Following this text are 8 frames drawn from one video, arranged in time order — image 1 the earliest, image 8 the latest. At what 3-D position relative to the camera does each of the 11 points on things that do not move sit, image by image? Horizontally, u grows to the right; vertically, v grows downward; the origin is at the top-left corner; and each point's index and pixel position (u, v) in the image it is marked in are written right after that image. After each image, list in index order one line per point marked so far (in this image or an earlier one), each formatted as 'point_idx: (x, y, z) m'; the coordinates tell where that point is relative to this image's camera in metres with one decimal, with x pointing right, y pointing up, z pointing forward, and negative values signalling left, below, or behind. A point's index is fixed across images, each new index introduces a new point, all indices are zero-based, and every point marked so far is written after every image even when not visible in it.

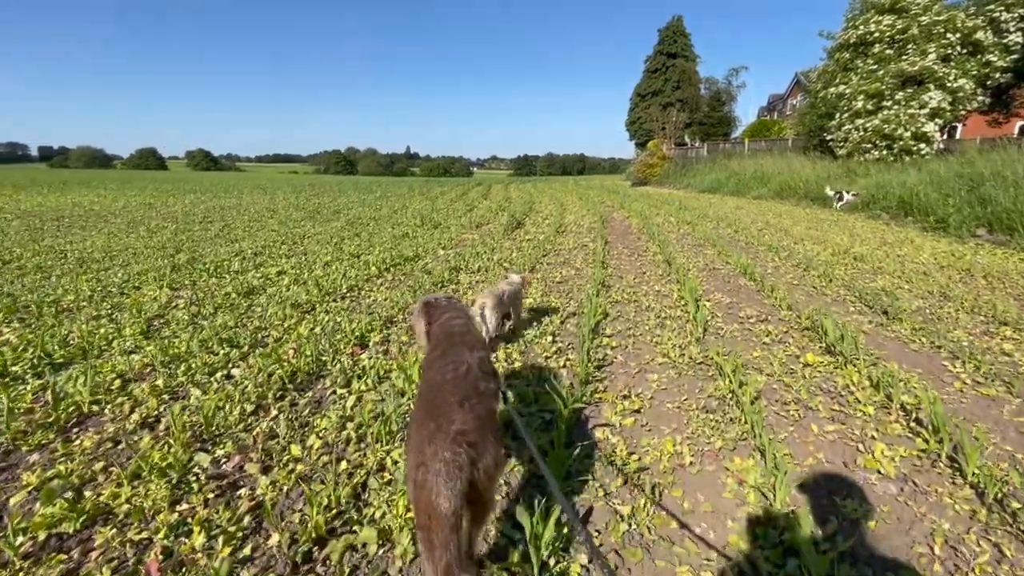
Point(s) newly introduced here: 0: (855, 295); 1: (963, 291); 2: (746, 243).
0: (+4.2, -0.1, +6.0) m
1: (+5.6, 0.0, +6.0) m
2: (+4.7, +0.9, +9.6) m
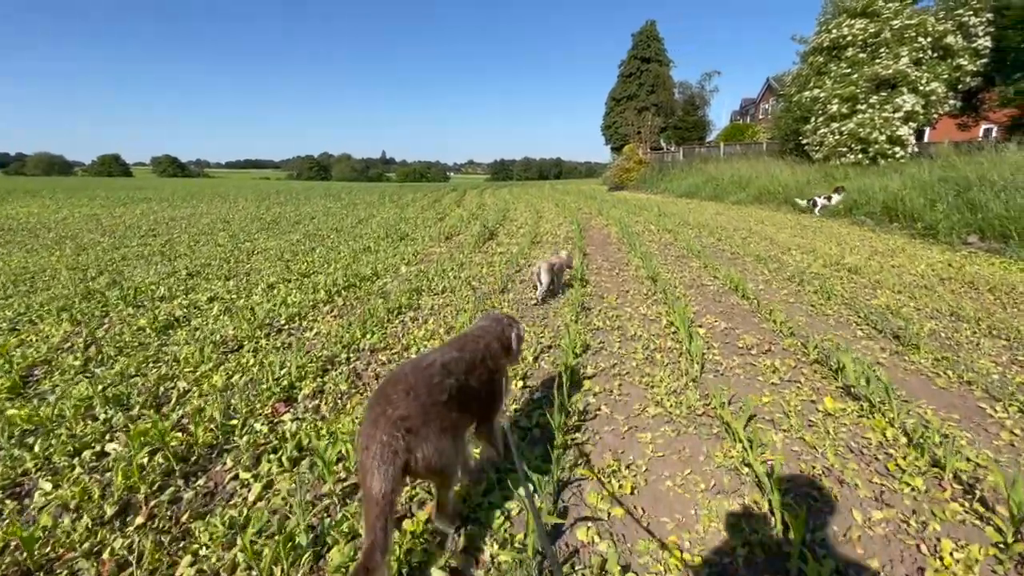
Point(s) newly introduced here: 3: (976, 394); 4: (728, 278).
0: (+3.9, -0.3, +5.4) m
1: (+5.2, -0.2, +5.4) m
2: (+4.1, +0.6, +9.1) m
3: (+3.5, -0.8, +3.7) m
4: (+3.0, +0.1, +6.8) m
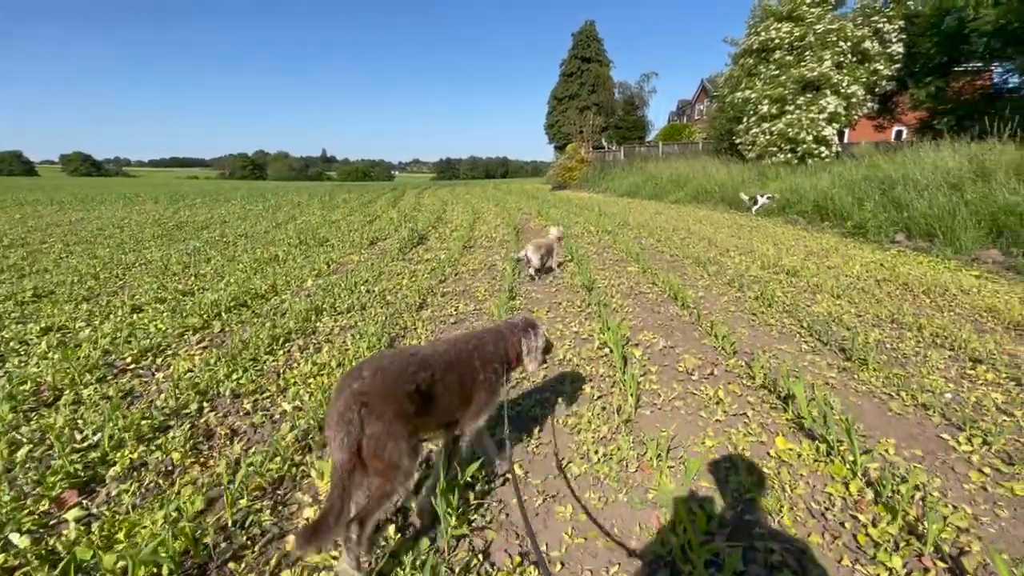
0: (+3.0, -0.4, +5.0) m
1: (+4.3, -0.3, +5.2) m
2: (+2.9, +0.6, +8.7) m
3: (+2.9, -0.9, +3.3) m
4: (+2.0, 0.0, +6.3) m
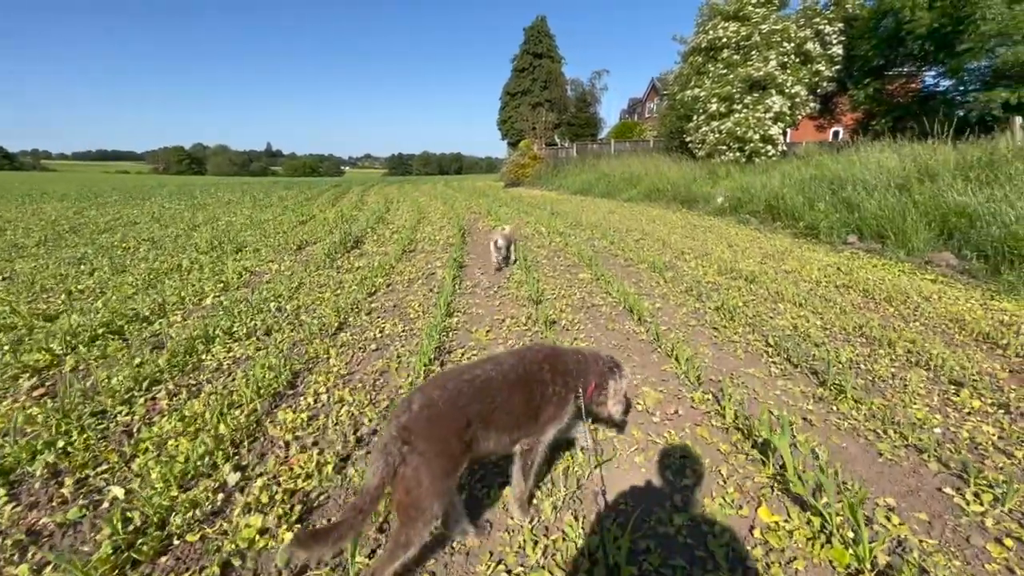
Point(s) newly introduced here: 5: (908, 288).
0: (+2.4, -0.5, +4.5) m
1: (+3.7, -0.4, +4.8) m
2: (+1.9, +0.5, +8.2) m
3: (+2.4, -1.0, +2.8) m
4: (+1.3, -0.1, +5.8) m
5: (+4.9, 0.0, +6.0) m
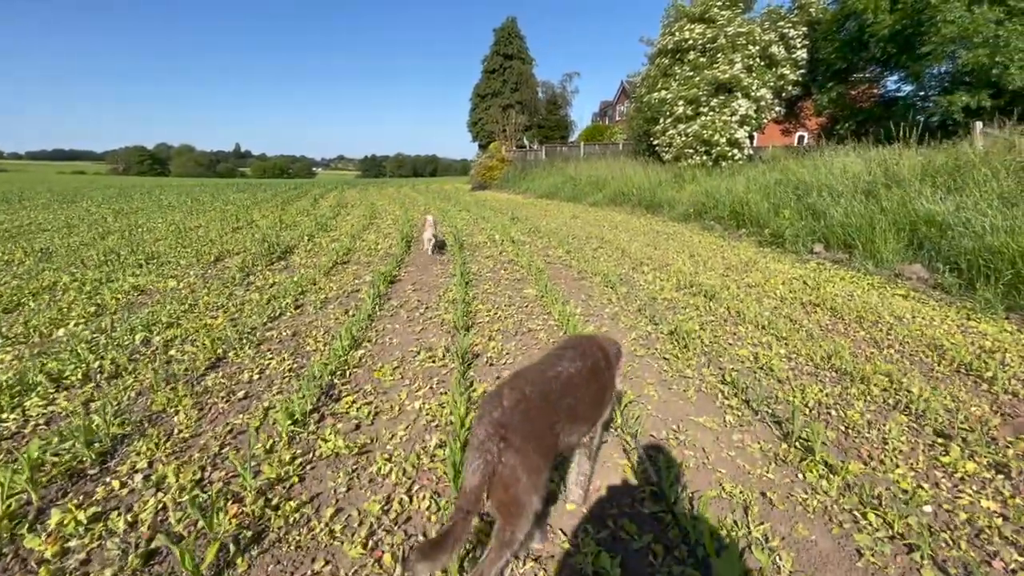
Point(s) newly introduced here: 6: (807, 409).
0: (+1.7, -0.7, +3.9) m
1: (+3.0, -0.6, +4.2) m
2: (+1.0, +0.2, +7.5) m
3: (+1.8, -1.2, +2.1) m
4: (+0.5, -0.3, +5.0) m
5: (+4.1, -0.2, +5.4) m
6: (+2.1, -0.8, +3.4) m
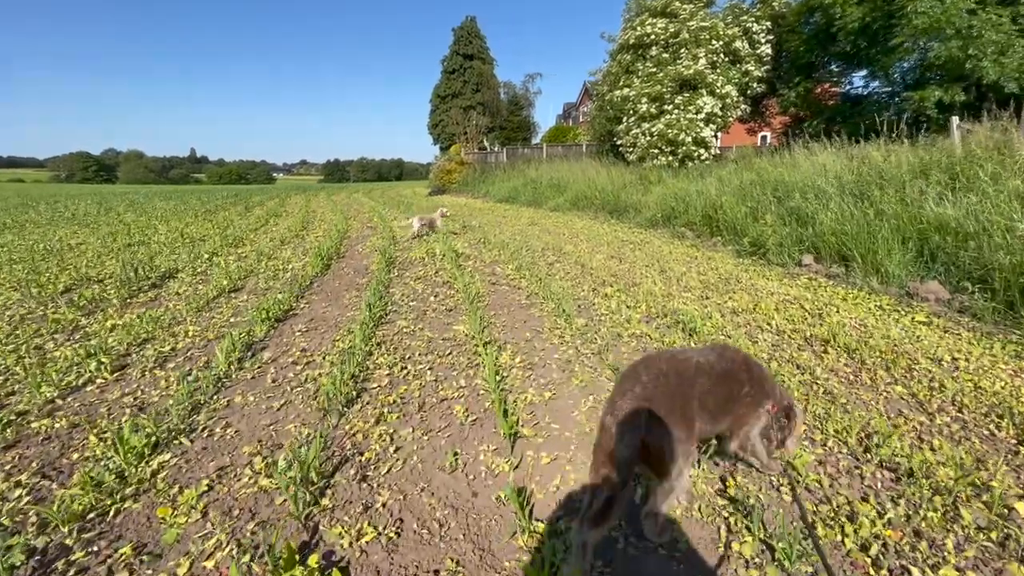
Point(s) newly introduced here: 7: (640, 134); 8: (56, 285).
0: (+1.1, -1.1, +2.5) m
1: (+2.3, -0.9, +2.9) m
2: (+0.2, -0.1, +6.0) m
3: (+1.3, -1.5, +0.7) m
4: (-0.2, -0.7, +3.6) m
5: (+3.4, -0.5, +4.2) m
6: (+1.5, -1.1, +2.0) m
7: (+4.7, +5.7, +17.9) m
8: (-5.9, 0.0, +6.3) m
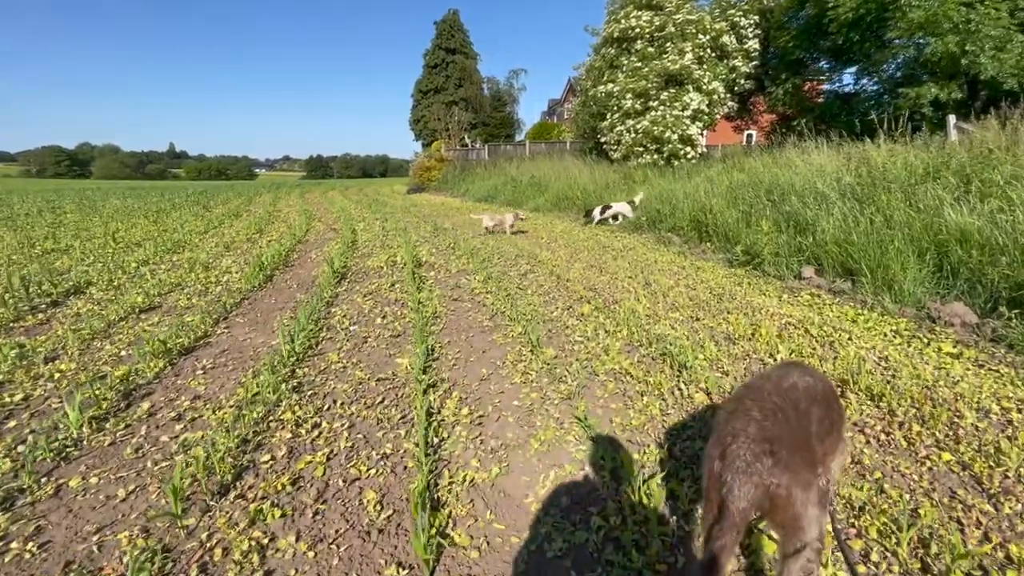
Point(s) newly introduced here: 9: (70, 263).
0: (+0.8, -1.3, +1.7) m
1: (+2.0, -1.1, +2.1) m
2: (-0.2, -0.3, +5.2) m
3: (+1.0, -1.8, -0.1) m
4: (-0.5, -0.9, +2.7) m
5: (+3.1, -0.7, +3.5) m
6: (+1.2, -1.4, +1.2) m
7: (+4.0, +5.6, +17.2) m
8: (-6.3, -0.2, +5.3) m
9: (-6.7, +0.4, +7.3) m
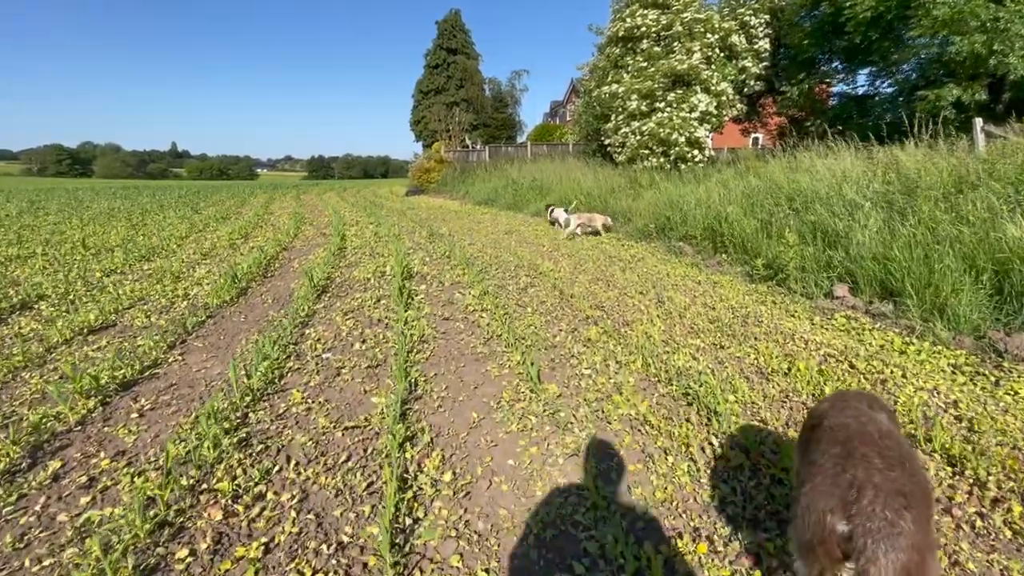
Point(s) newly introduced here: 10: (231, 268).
0: (+0.7, -1.5, +1.0) m
1: (+2.0, -1.3, +1.5) m
2: (-0.3, -0.5, +4.6) m
3: (+1.0, -2.0, -0.7) m
4: (-0.5, -1.1, +2.1) m
5: (+3.0, -0.9, +2.8) m
6: (+1.2, -1.6, +0.6) m
7: (+4.0, +5.3, +16.6) m
8: (-6.4, -0.3, +4.7) m
9: (-6.7, +0.2, +6.7) m
10: (-4.0, +0.3, +7.0) m
